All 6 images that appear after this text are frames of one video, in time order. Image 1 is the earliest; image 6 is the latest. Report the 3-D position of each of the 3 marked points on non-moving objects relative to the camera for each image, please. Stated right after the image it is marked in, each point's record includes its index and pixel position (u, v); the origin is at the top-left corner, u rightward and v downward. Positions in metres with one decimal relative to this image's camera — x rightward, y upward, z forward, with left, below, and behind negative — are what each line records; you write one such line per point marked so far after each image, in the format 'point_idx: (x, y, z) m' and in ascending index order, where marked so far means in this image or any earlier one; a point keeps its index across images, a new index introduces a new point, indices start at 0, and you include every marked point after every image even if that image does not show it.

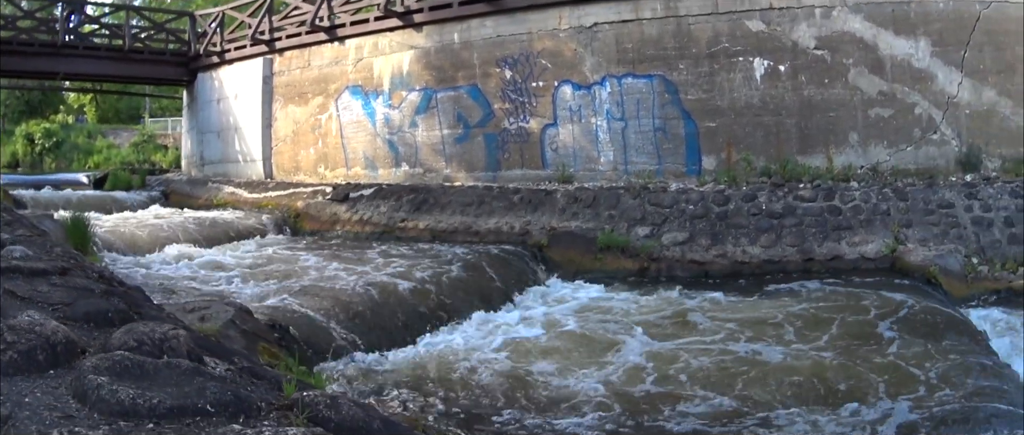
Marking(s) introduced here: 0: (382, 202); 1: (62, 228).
0: (-1.8, +0.2, +11.1) m
1: (-3.9, -0.2, +7.7) m
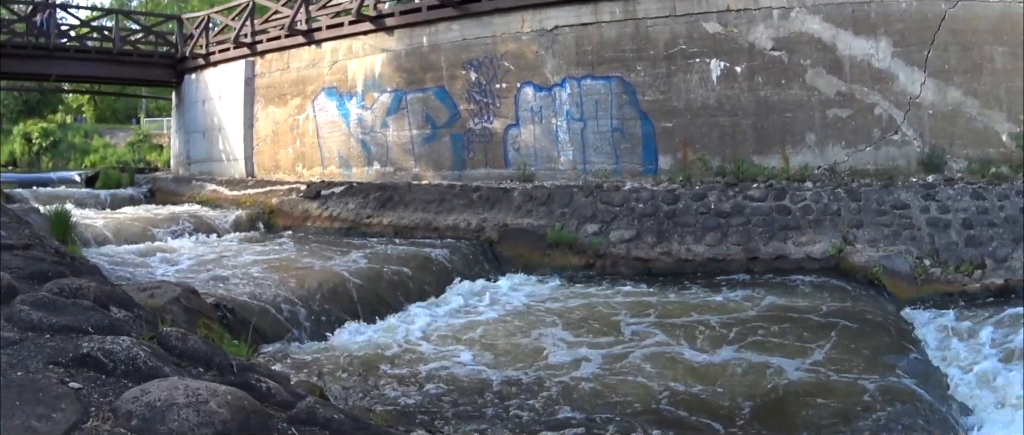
0: (-2.3, +0.3, +11.5) m
1: (-4.7, -0.1, +8.2) m
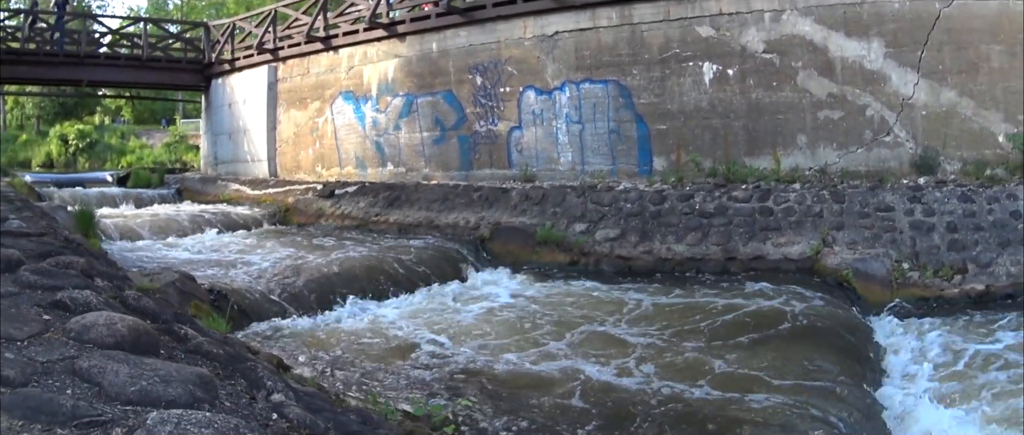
0: (-2.2, +0.3, +12.1) m
1: (-4.9, 0.0, +9.0) m
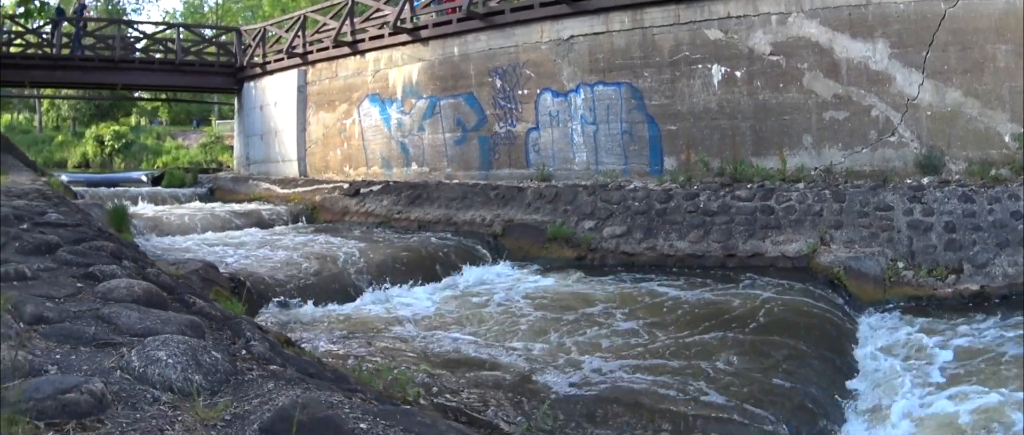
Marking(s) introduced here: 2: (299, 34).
0: (-2.0, +0.3, +12.7) m
1: (-4.8, 0.0, +9.8) m
2: (-4.0, +3.4, +15.1) m
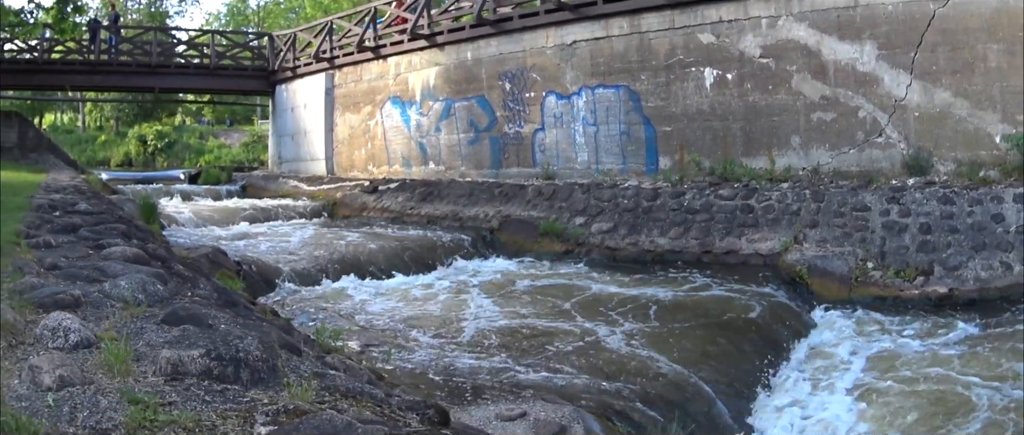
0: (-1.8, +0.4, +13.4) m
1: (-5.0, +0.2, +10.8) m
2: (-3.6, +3.5, +16.1) m
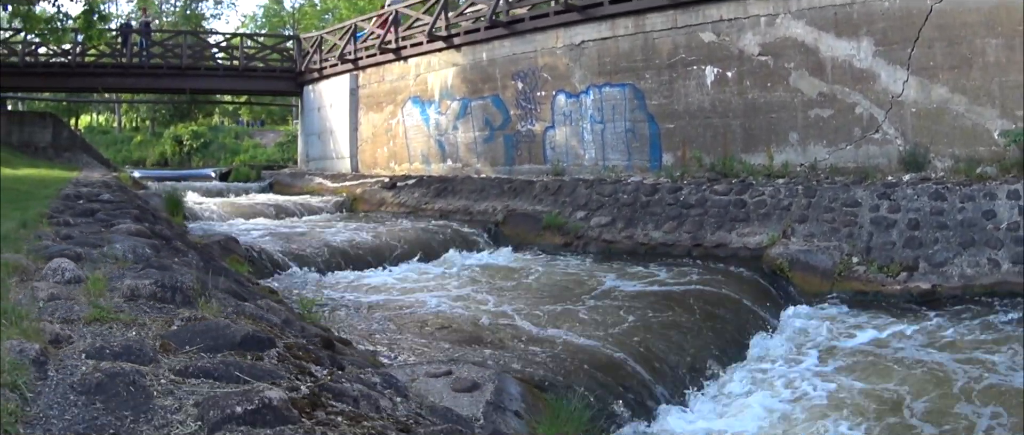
0: (-1.6, +0.5, +14.0) m
1: (-4.9, +0.3, +11.6) m
2: (-3.2, +3.6, +16.7) m
